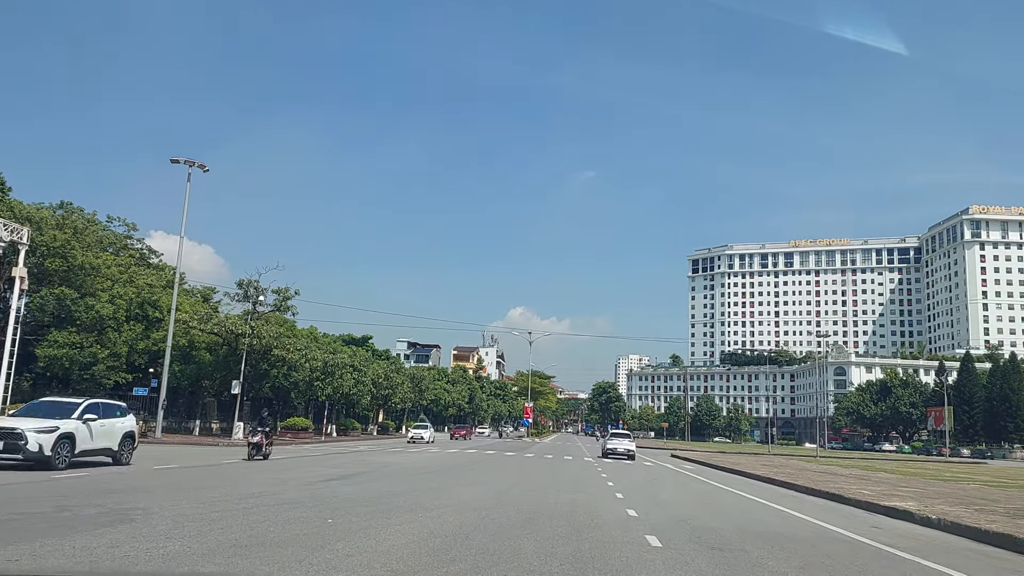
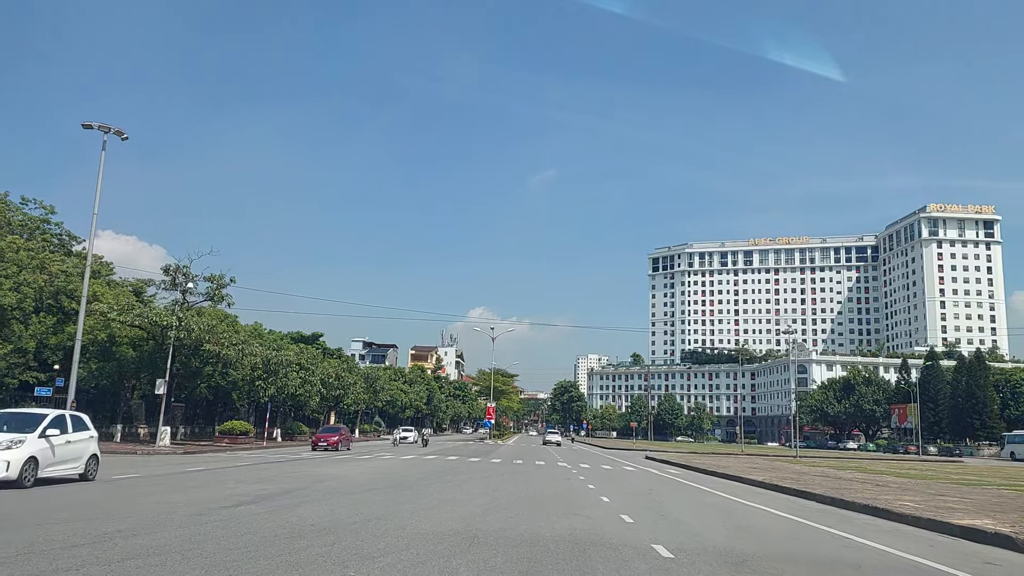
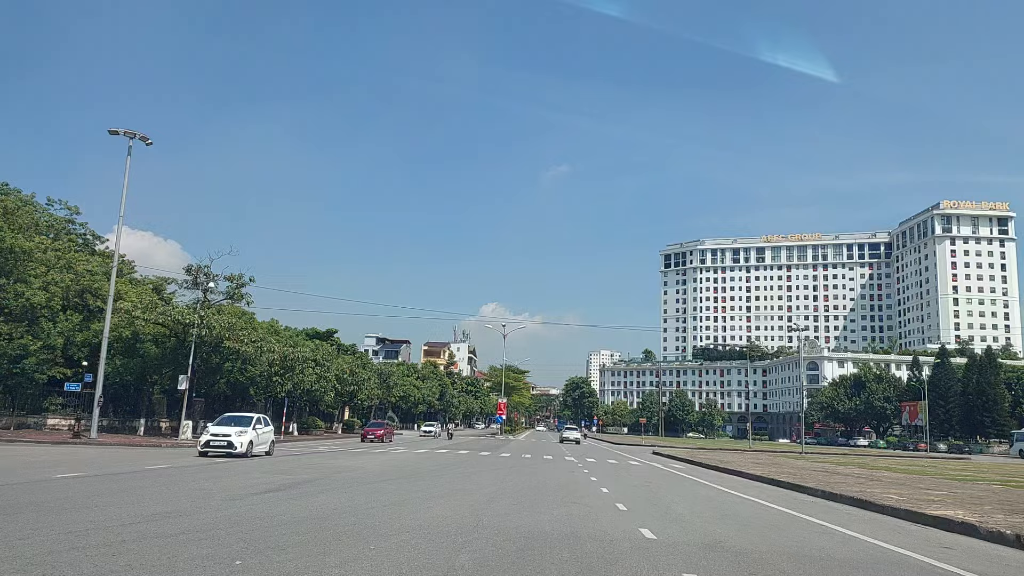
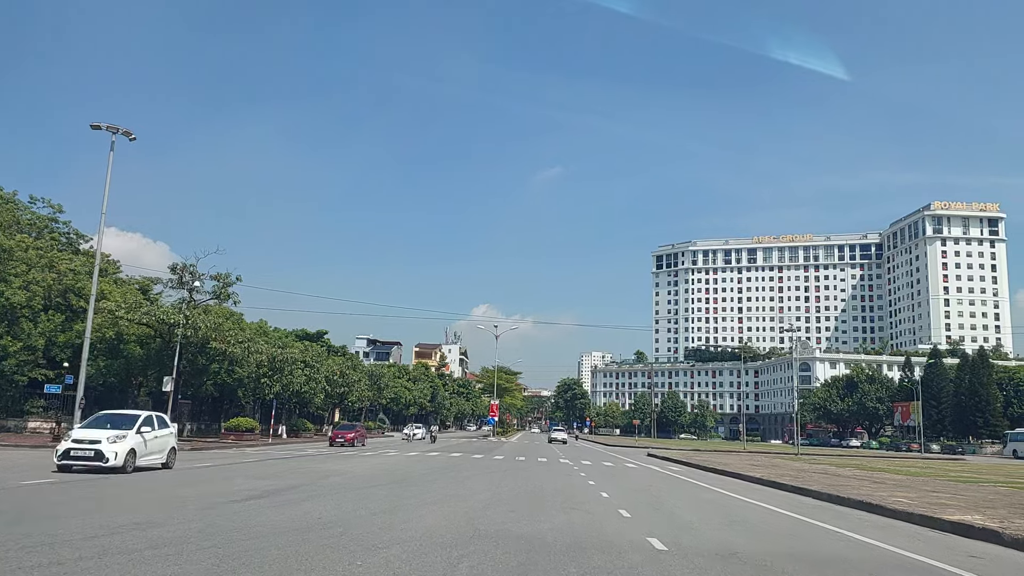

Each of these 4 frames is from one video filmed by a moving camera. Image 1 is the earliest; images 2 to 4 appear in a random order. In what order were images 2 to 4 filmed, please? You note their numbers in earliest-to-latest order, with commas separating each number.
3, 4, 2
